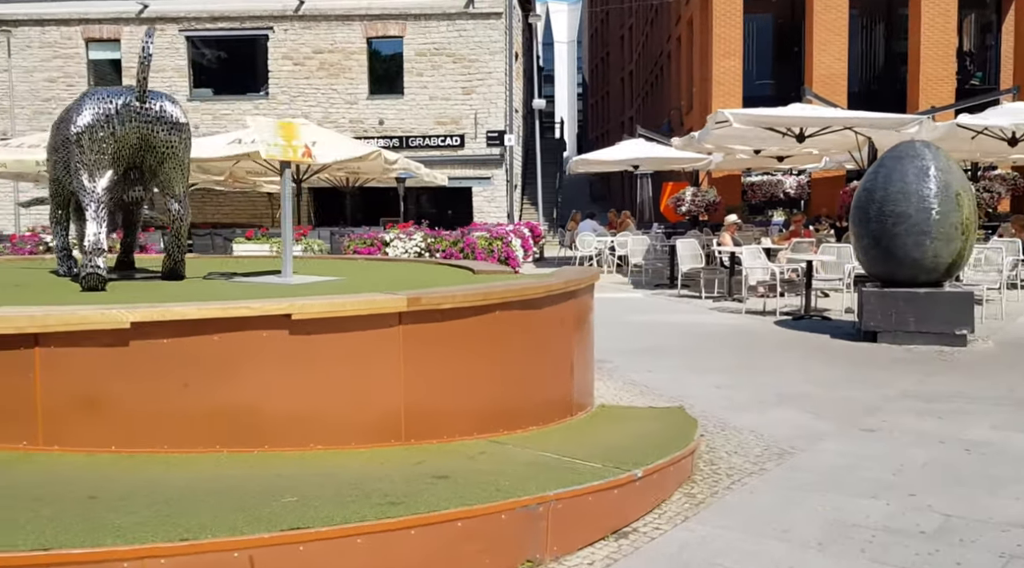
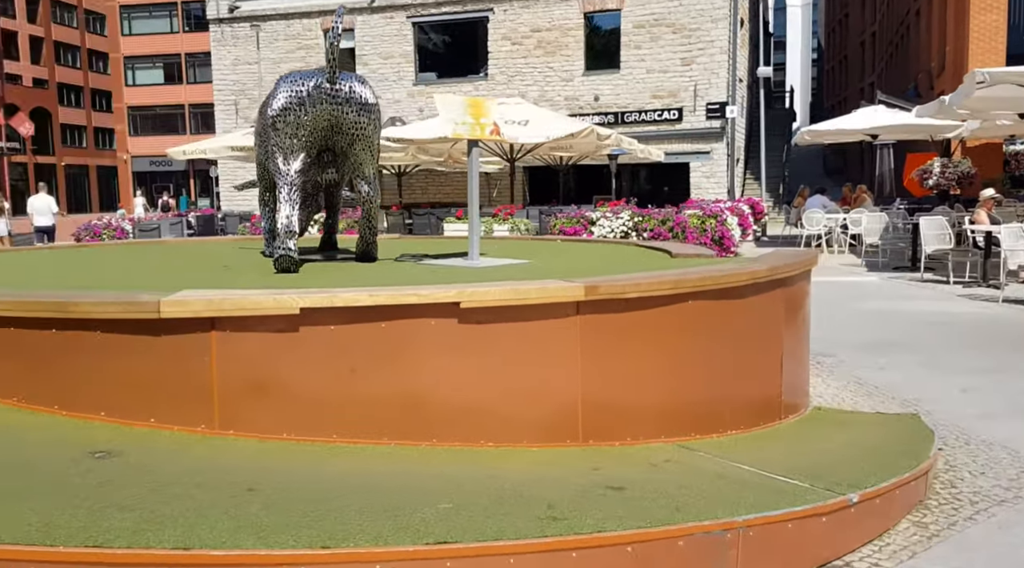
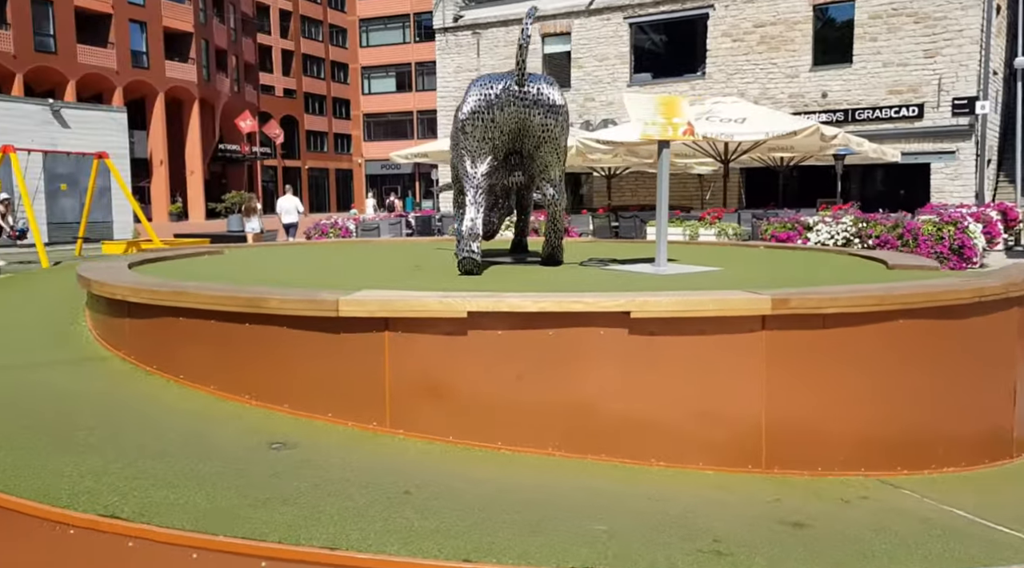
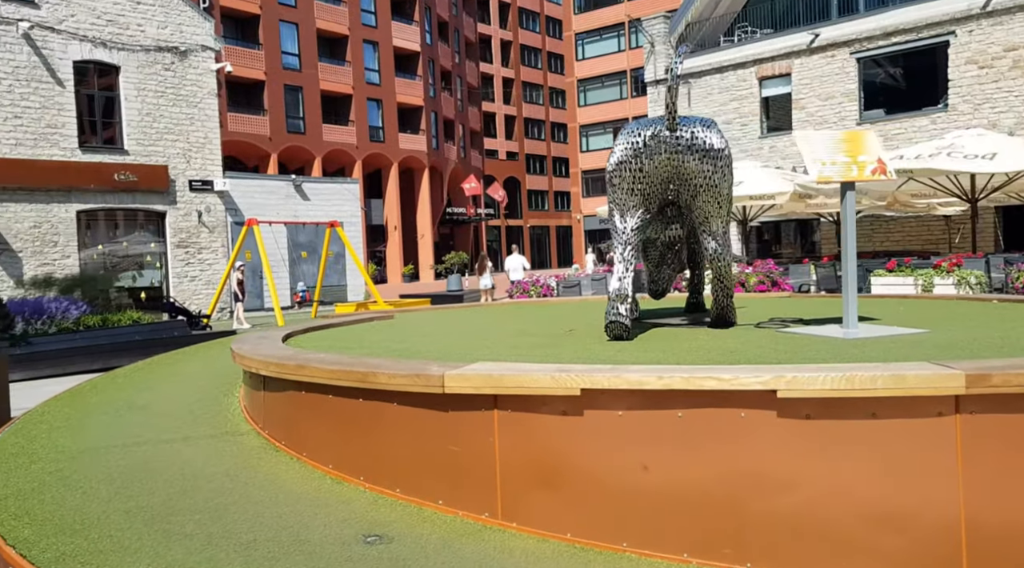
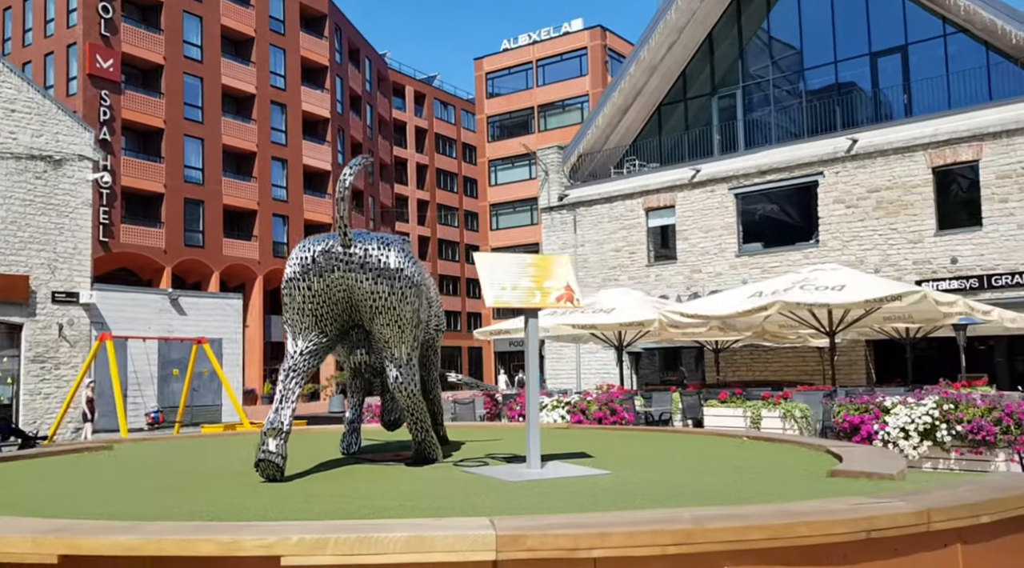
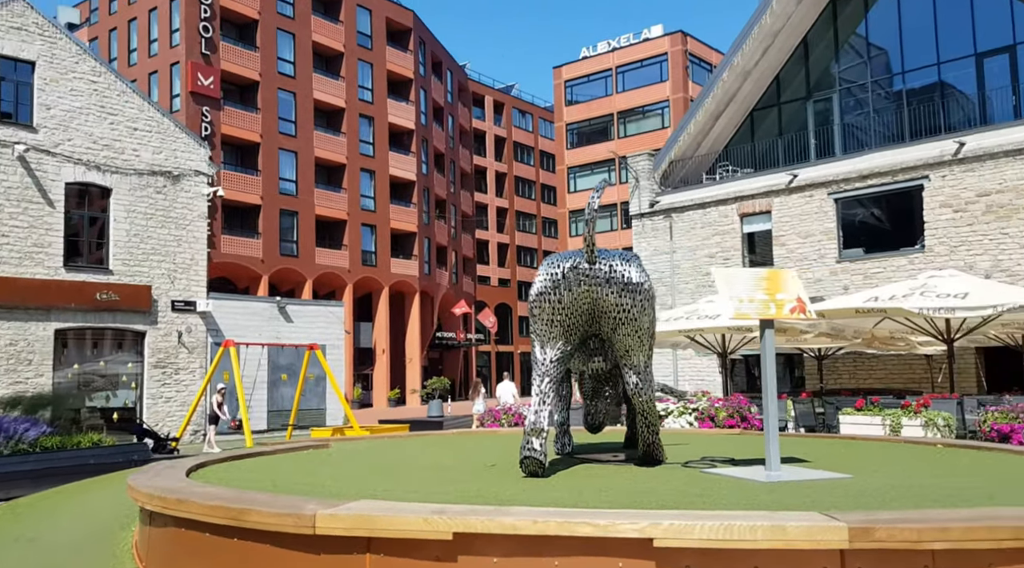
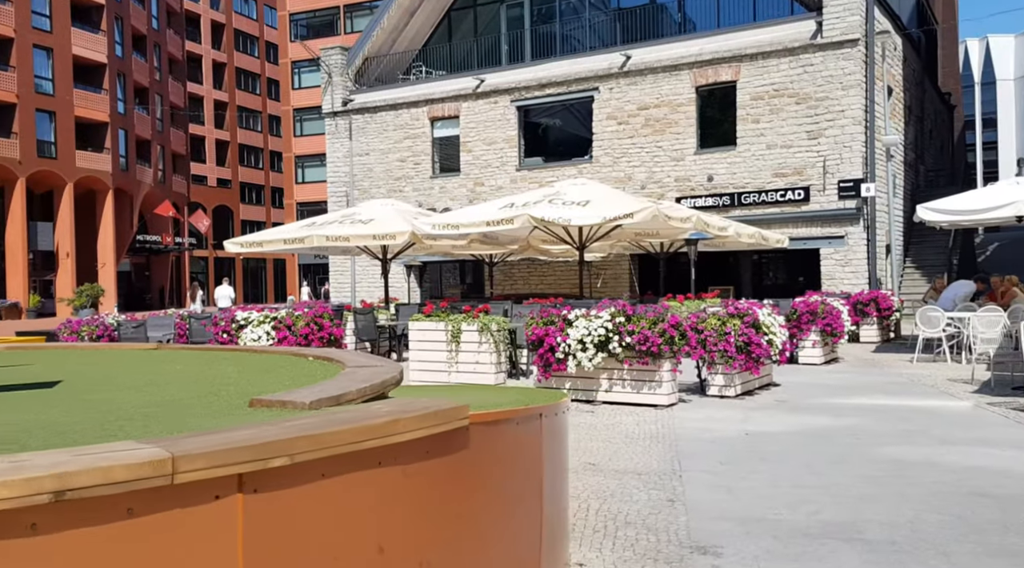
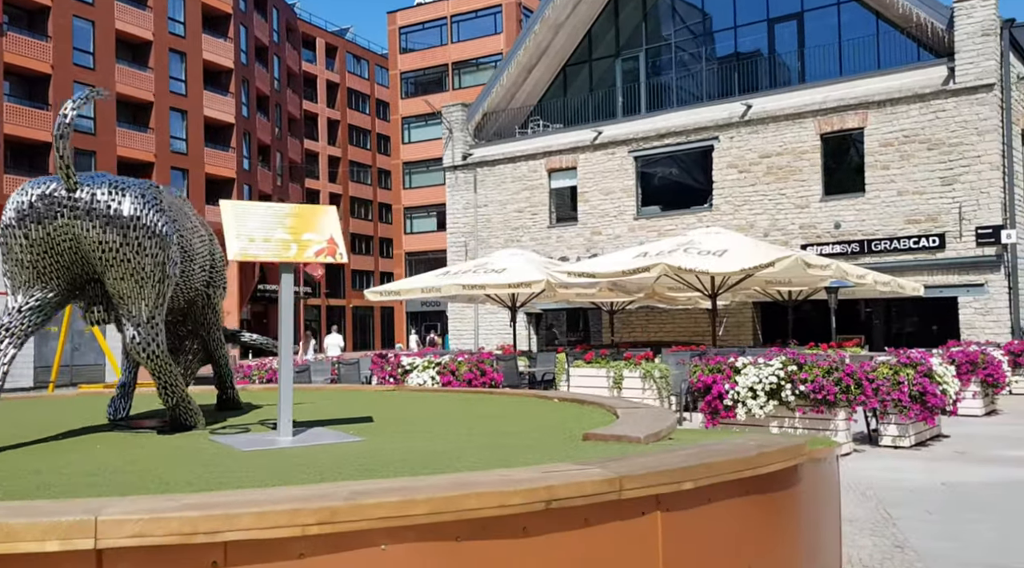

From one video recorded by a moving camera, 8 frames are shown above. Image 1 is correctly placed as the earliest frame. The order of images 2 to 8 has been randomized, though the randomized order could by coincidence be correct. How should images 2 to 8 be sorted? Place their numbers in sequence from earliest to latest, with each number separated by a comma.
2, 3, 4, 6, 5, 8, 7
